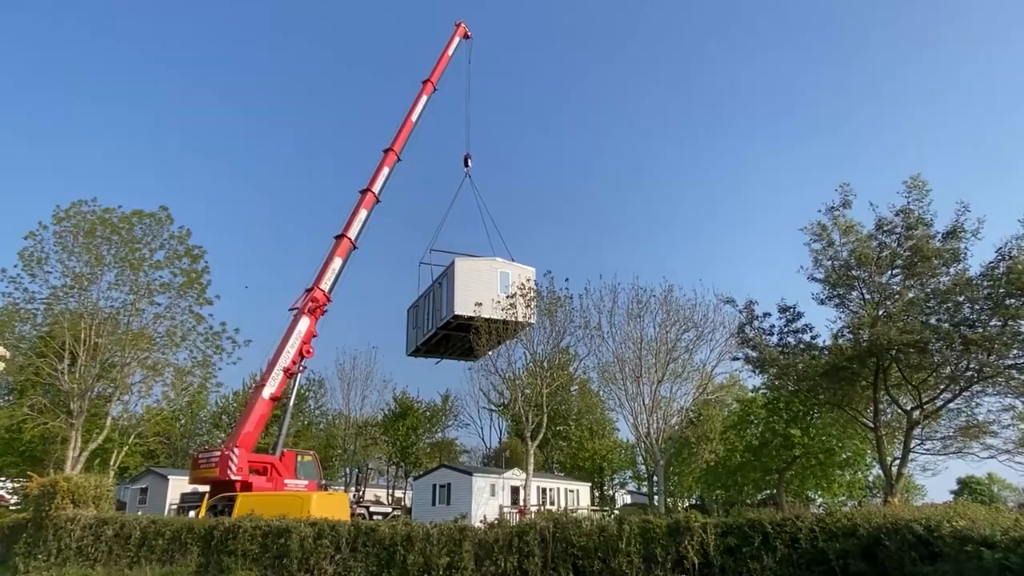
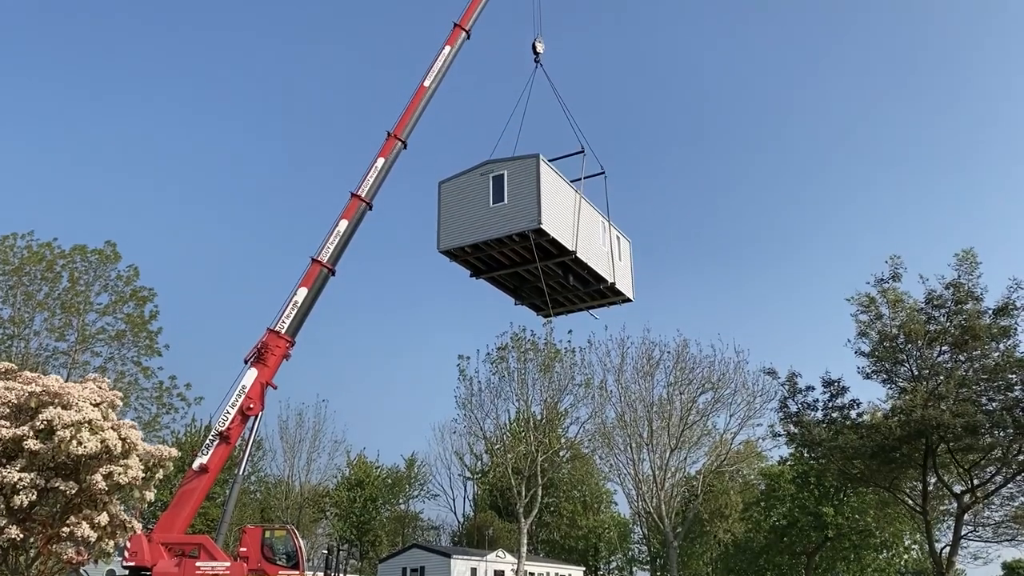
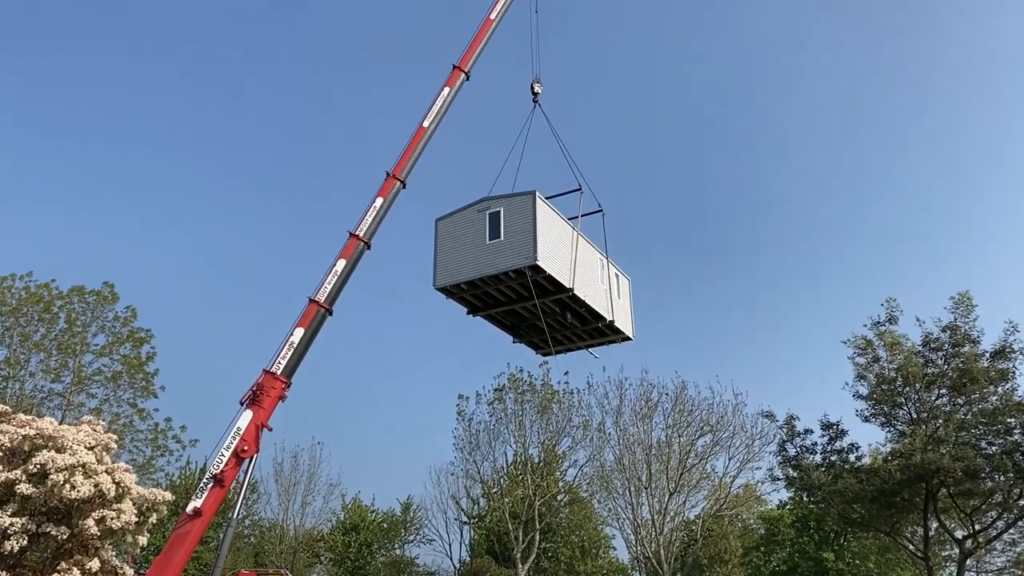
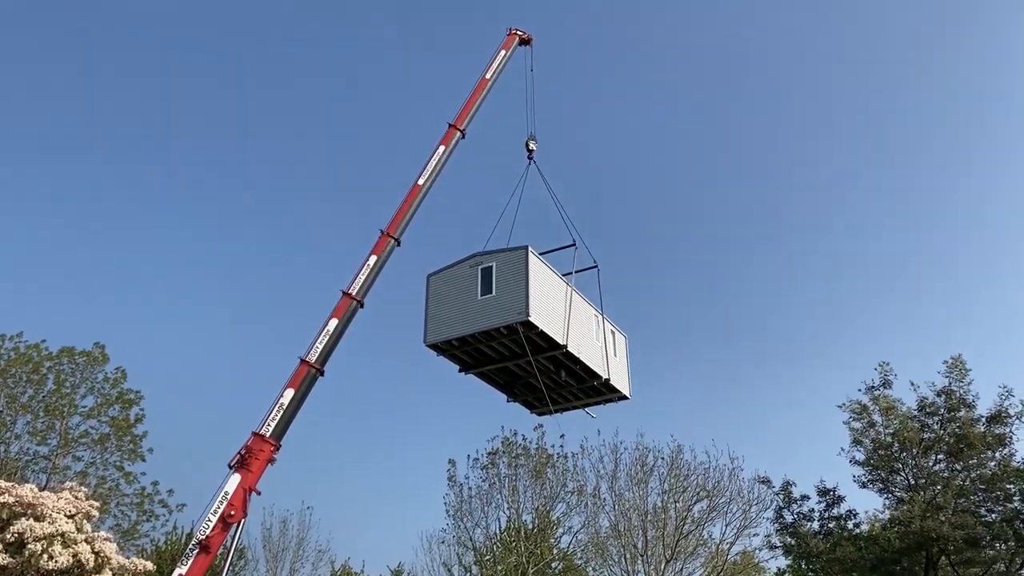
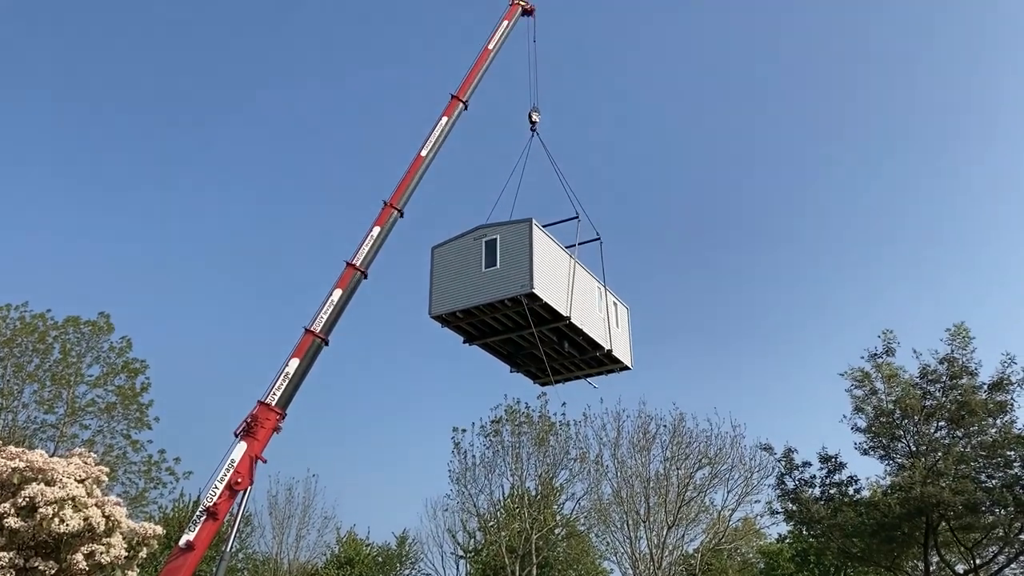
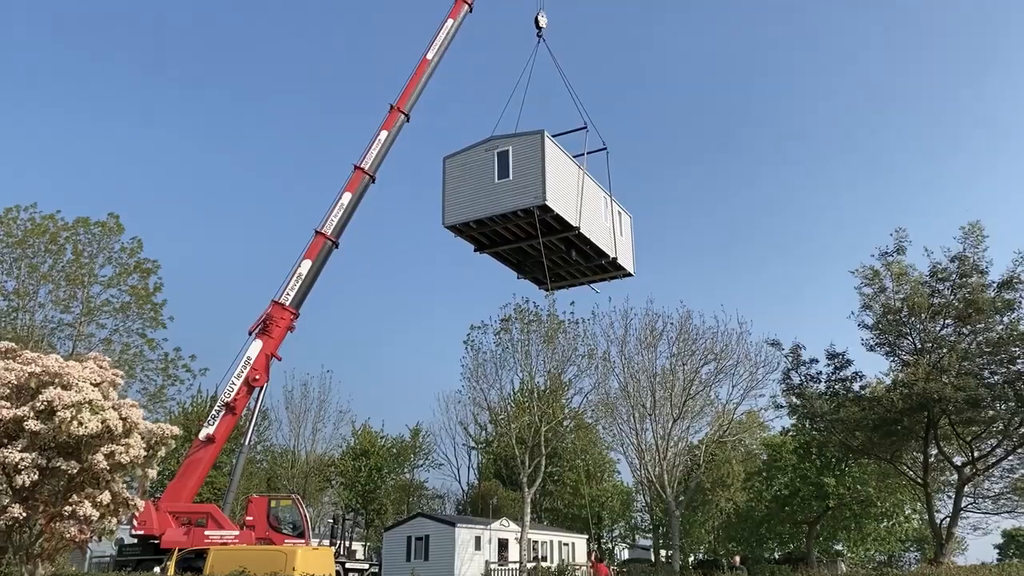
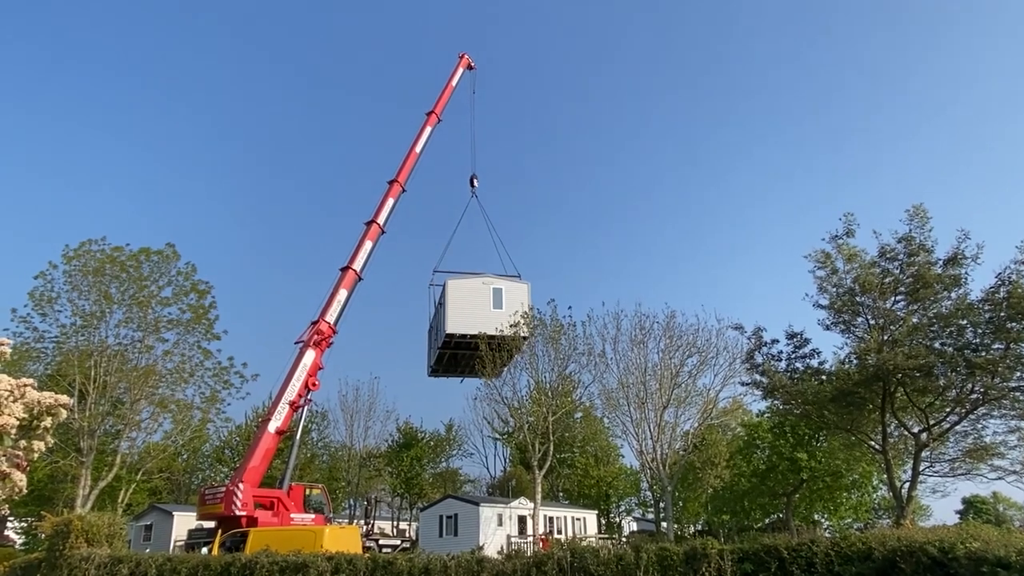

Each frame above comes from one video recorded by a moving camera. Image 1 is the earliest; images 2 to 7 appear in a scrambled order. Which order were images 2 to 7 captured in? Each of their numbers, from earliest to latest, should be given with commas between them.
7, 6, 2, 3, 5, 4
